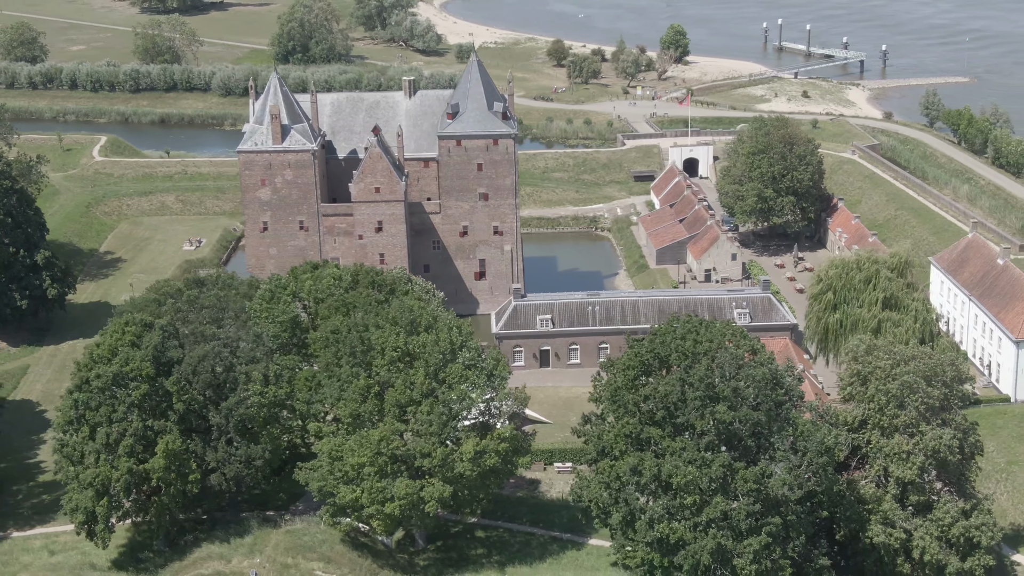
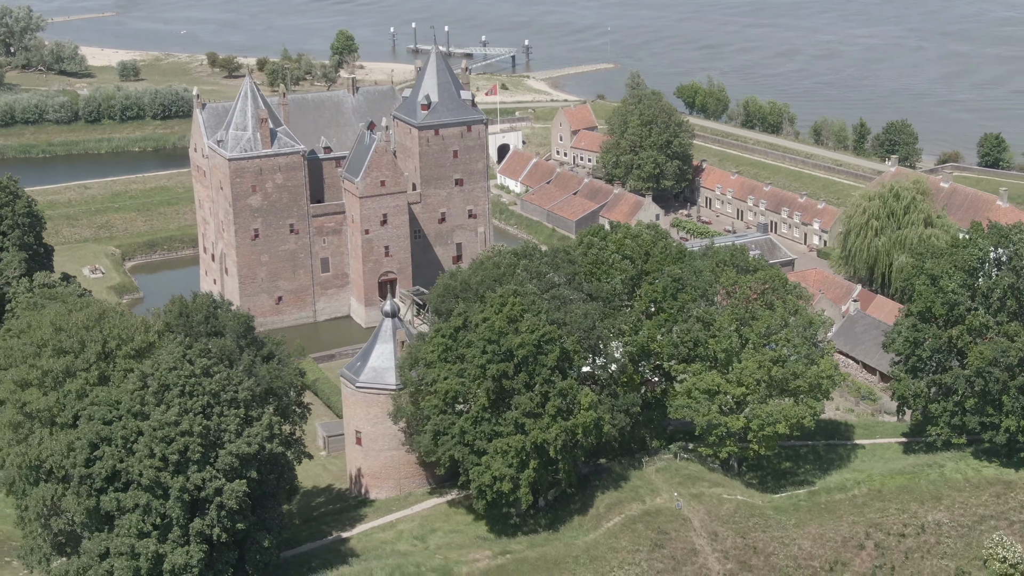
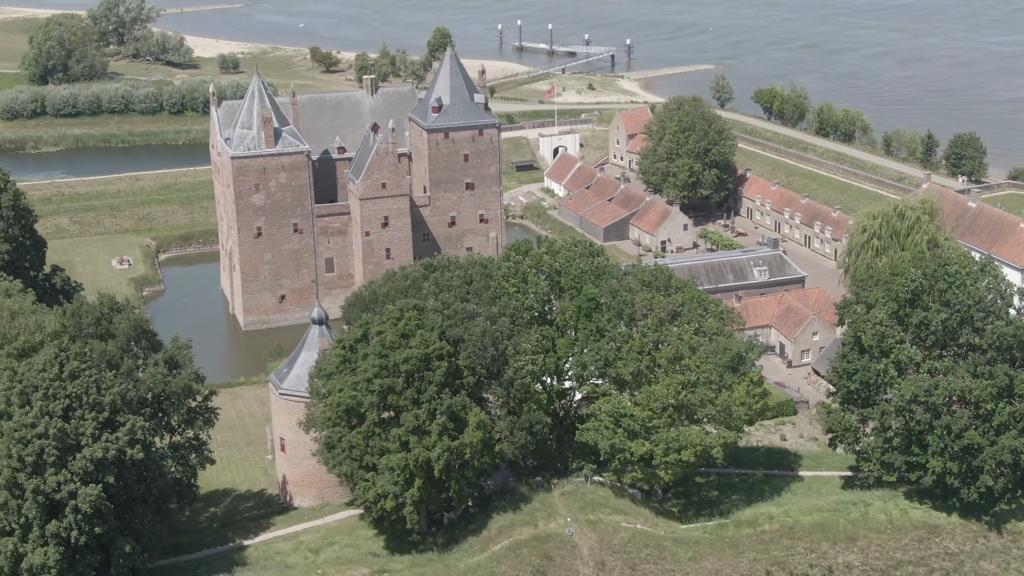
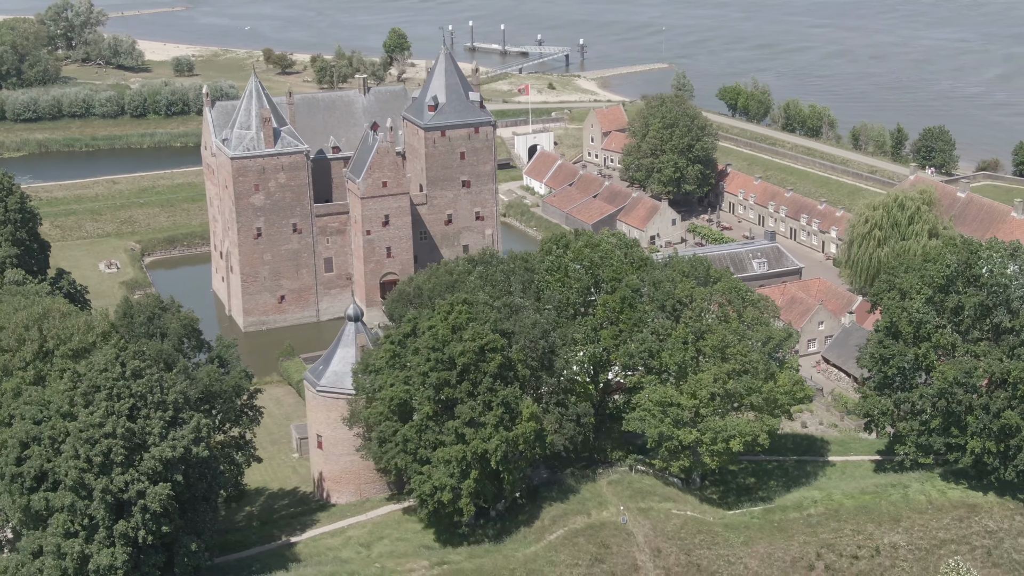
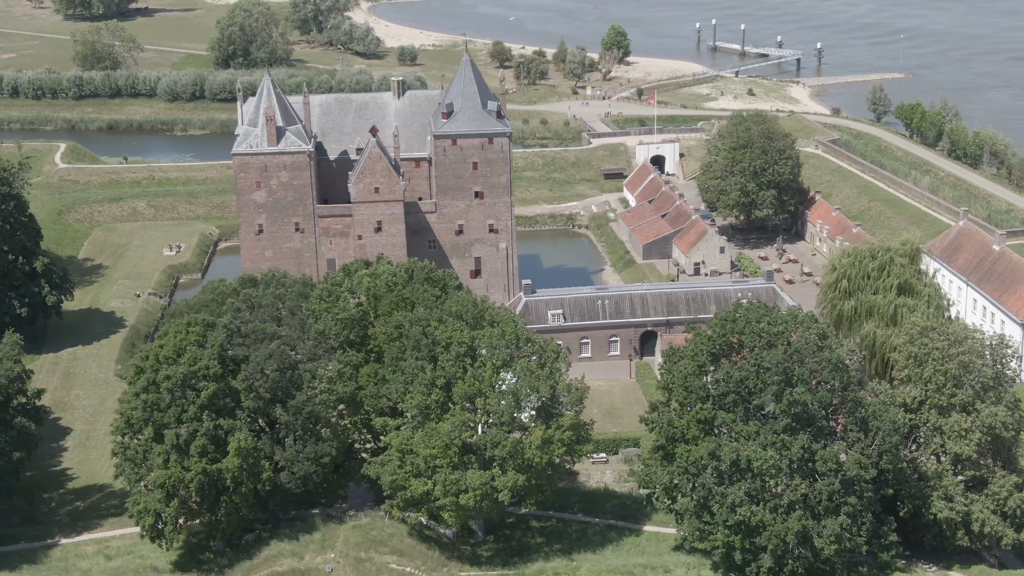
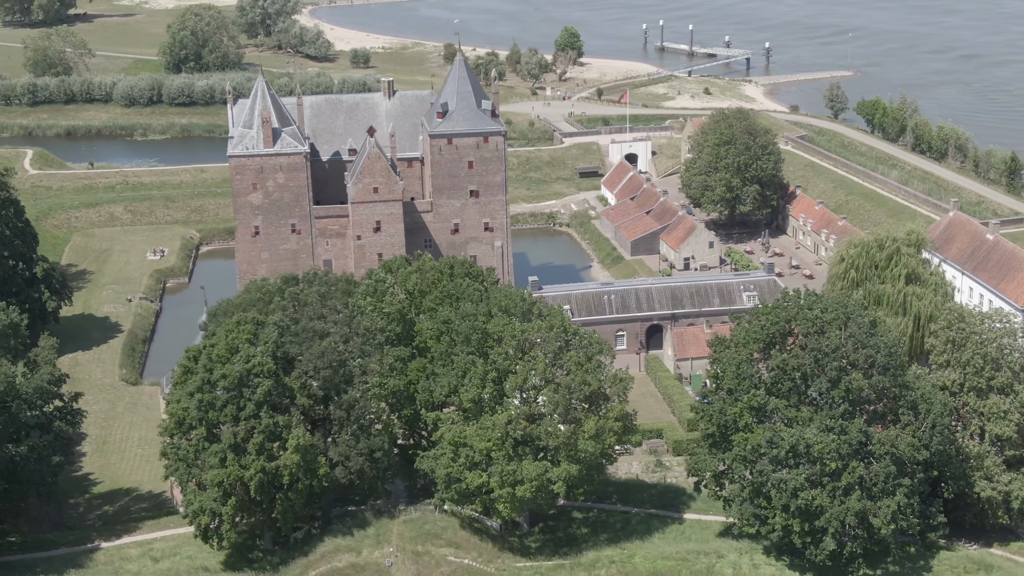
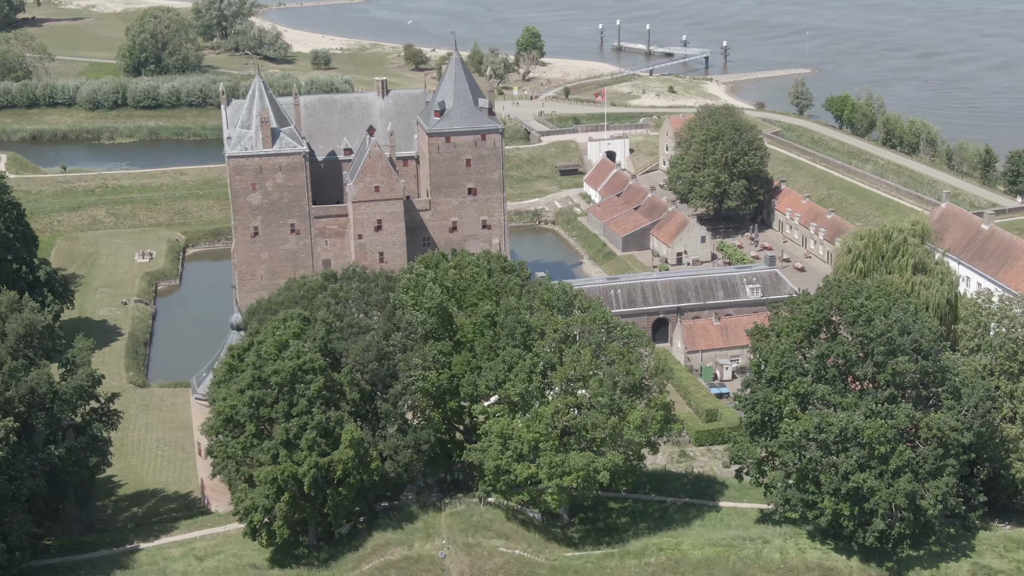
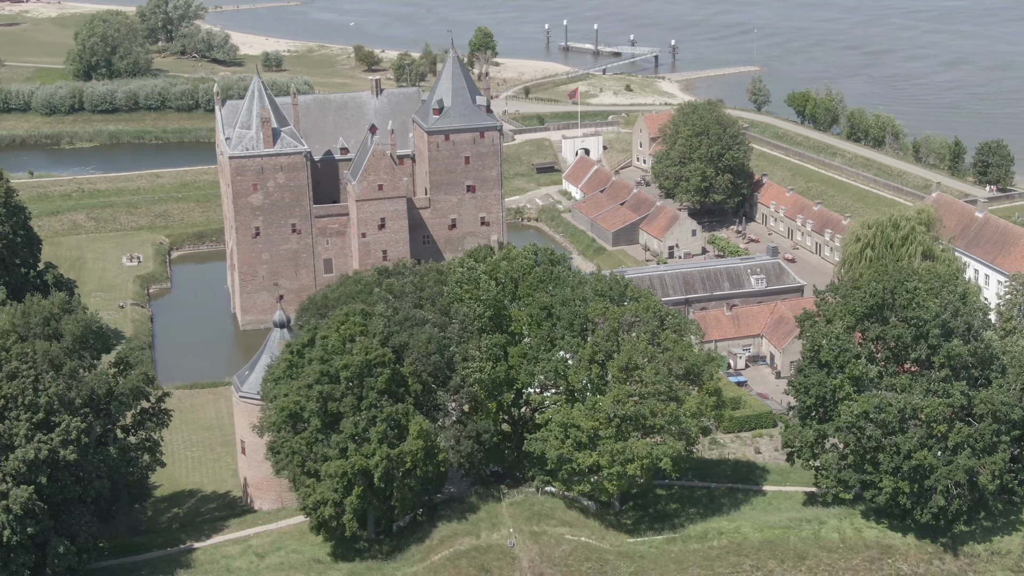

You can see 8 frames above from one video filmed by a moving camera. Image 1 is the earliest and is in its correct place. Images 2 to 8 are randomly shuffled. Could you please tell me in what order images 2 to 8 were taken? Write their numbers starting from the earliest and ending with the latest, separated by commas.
5, 6, 7, 8, 3, 4, 2
